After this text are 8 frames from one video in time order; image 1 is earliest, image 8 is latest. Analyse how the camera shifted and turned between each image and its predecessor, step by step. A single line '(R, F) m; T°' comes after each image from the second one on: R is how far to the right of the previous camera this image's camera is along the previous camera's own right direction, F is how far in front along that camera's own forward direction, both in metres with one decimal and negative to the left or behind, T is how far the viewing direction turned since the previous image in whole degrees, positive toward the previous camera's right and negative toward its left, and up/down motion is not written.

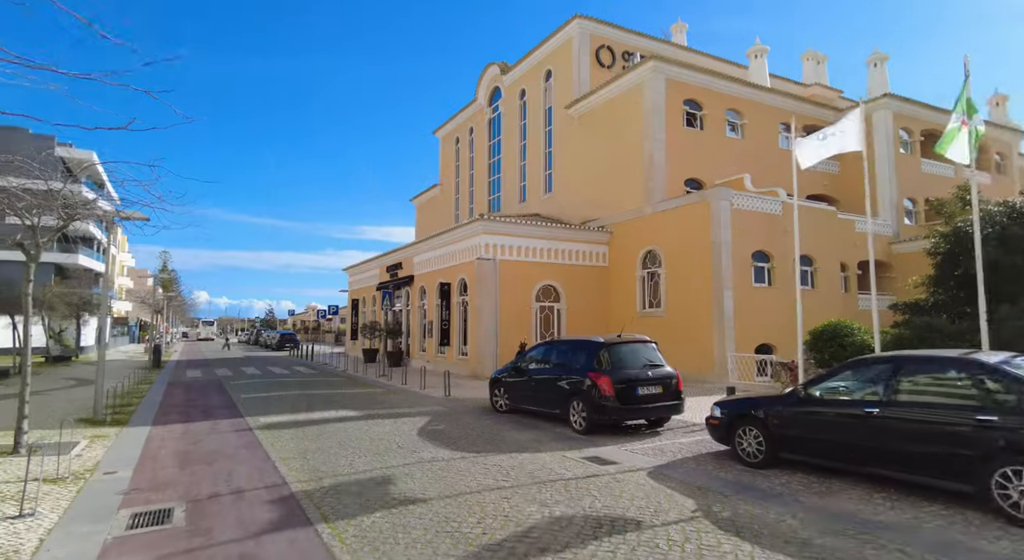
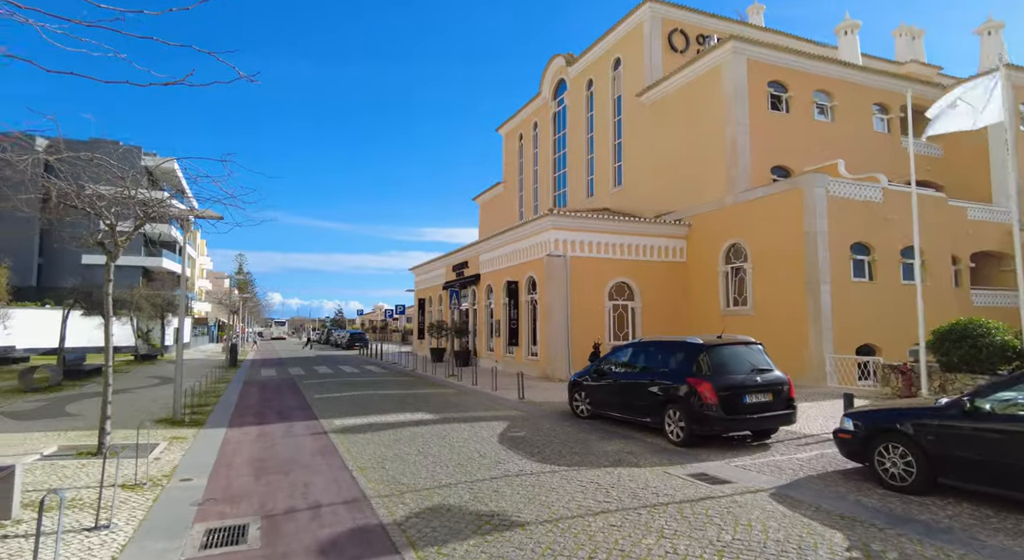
(-0.5, +0.8) m; -6°
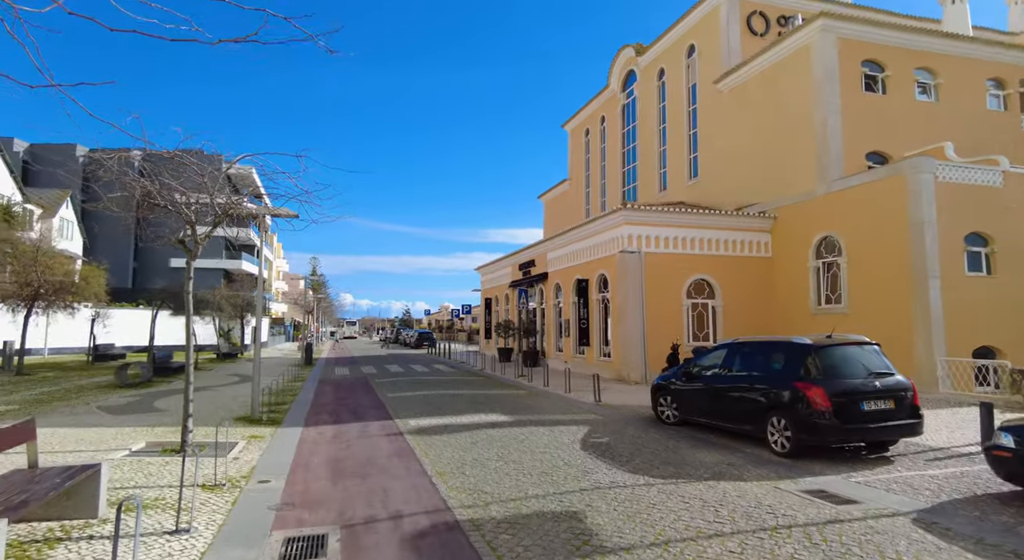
(-0.3, +0.6) m; -6°
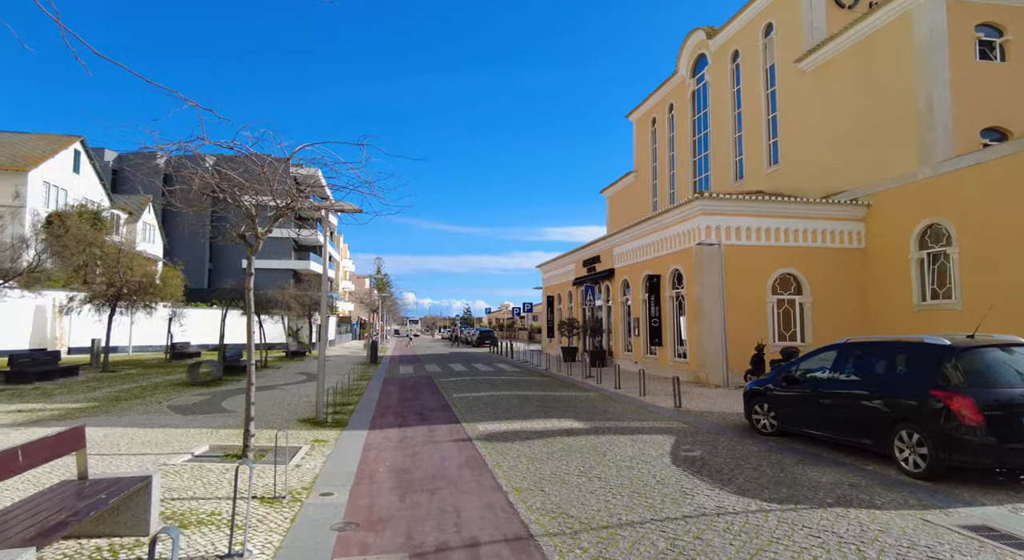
(-0.3, +0.8) m; -6°
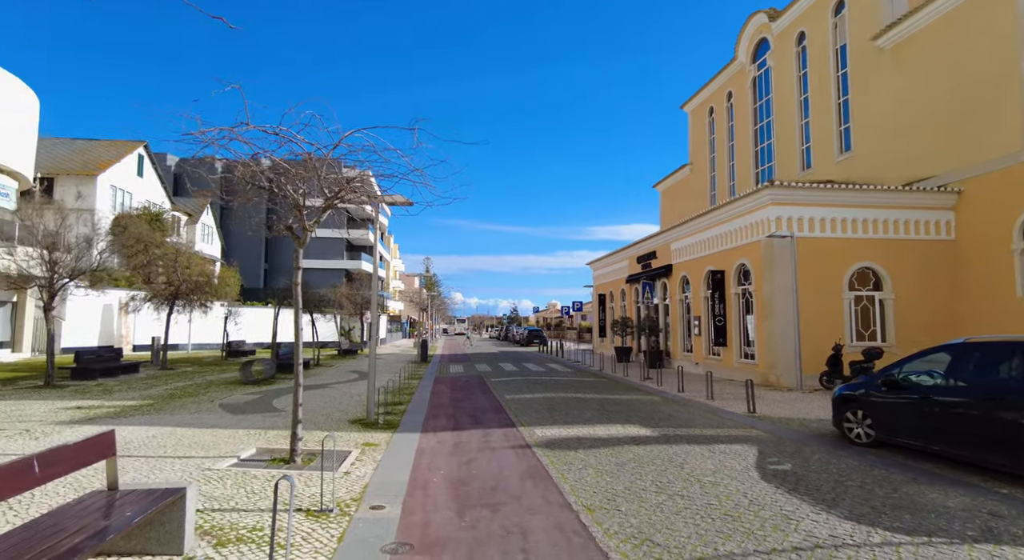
(-0.2, +0.7) m; -5°
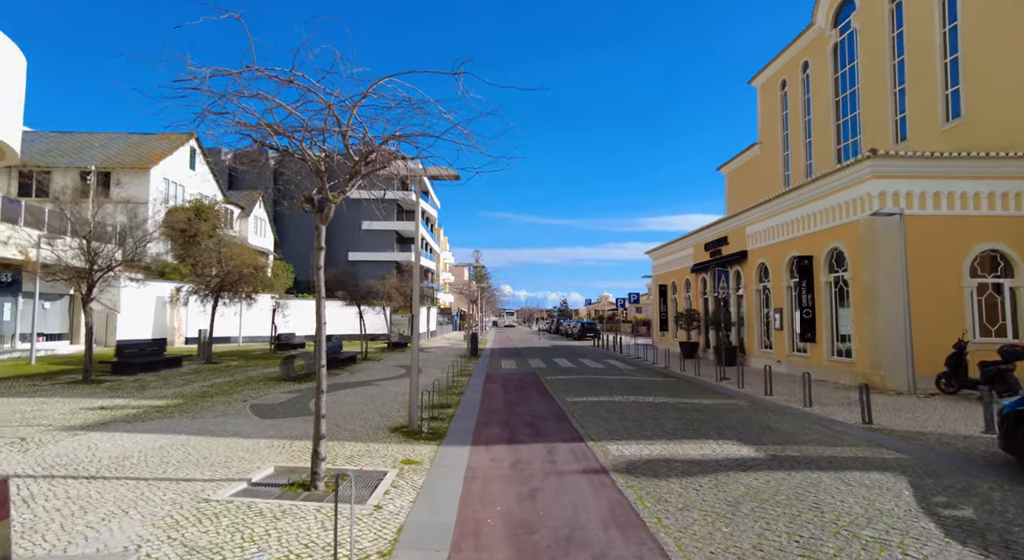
(-0.2, +1.6) m; -5°
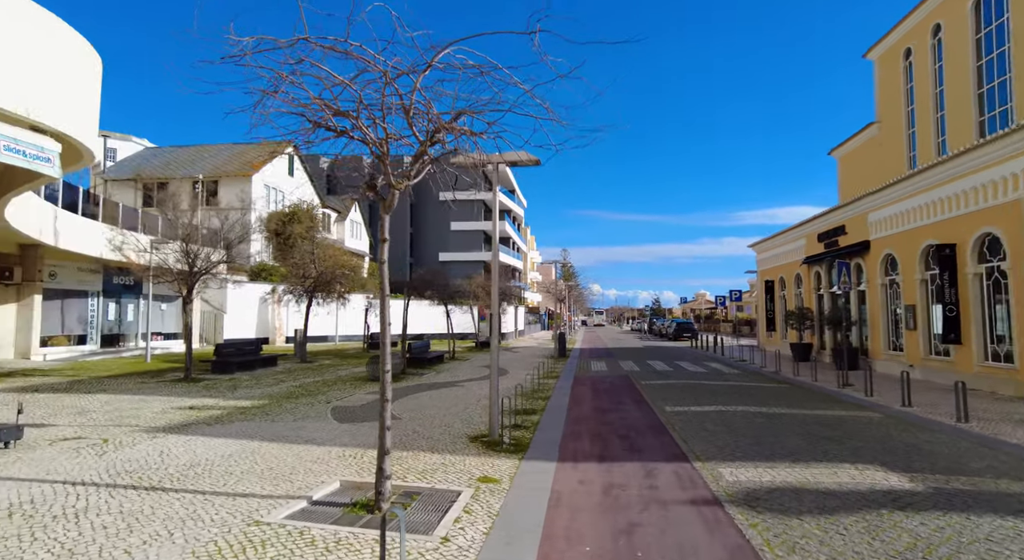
(0.0, +0.9) m; -9°
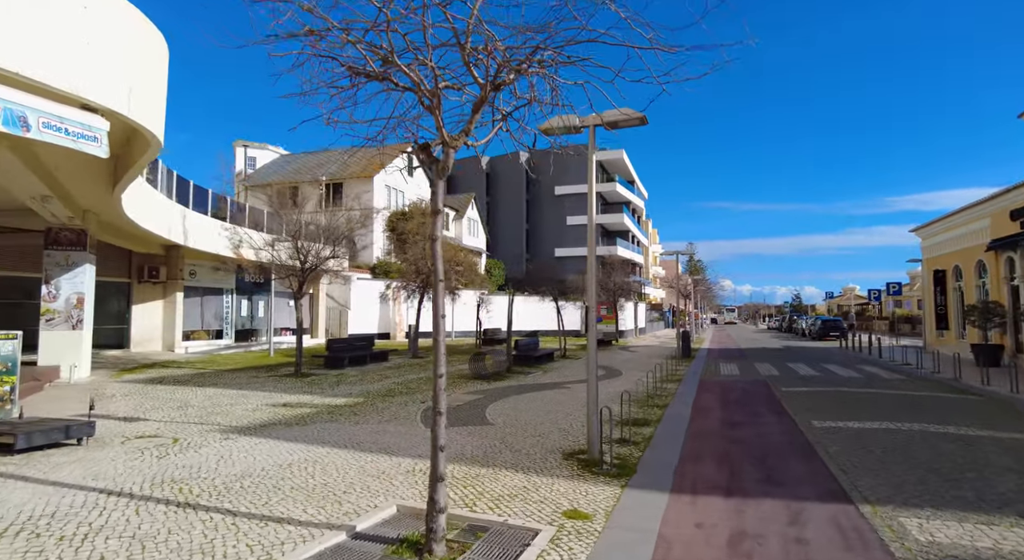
(+0.3, +1.3) m; -13°
